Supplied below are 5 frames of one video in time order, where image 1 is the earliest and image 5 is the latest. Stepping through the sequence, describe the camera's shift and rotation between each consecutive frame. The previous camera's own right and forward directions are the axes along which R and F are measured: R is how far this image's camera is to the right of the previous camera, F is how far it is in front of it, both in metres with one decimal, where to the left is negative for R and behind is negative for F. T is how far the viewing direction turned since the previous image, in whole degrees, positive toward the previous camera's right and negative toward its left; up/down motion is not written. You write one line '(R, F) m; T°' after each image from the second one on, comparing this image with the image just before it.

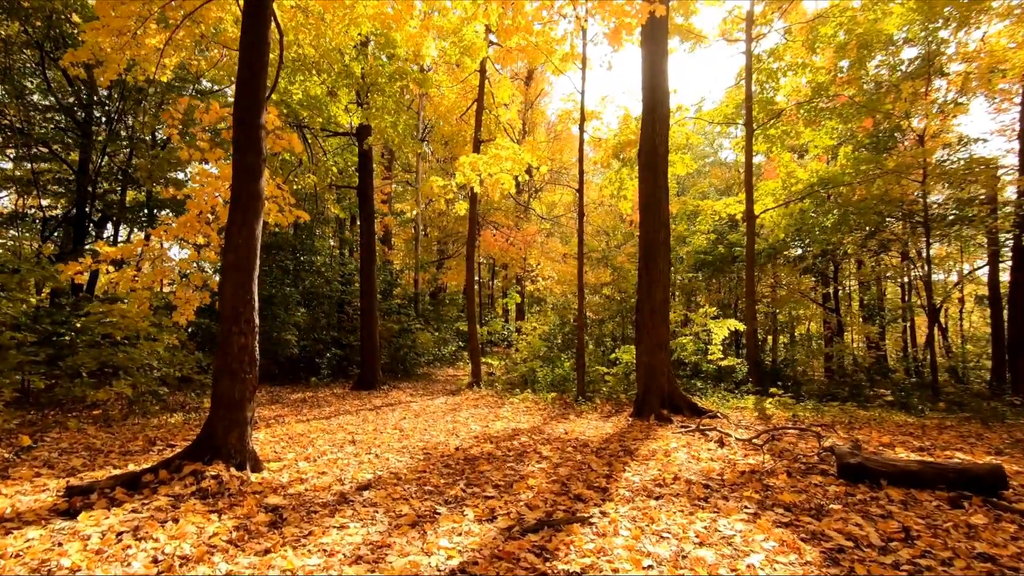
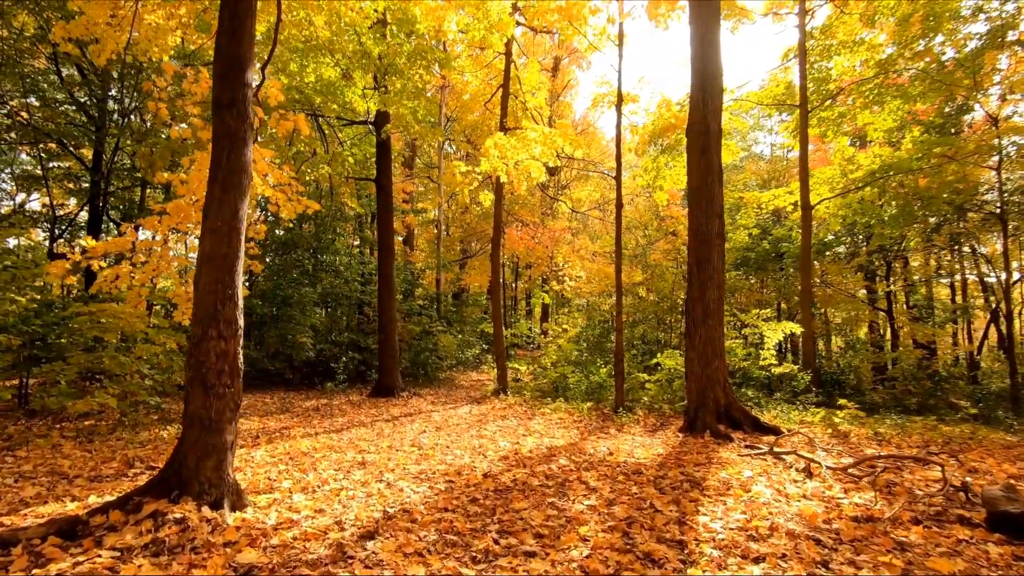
(-0.2, +0.8) m; -3°
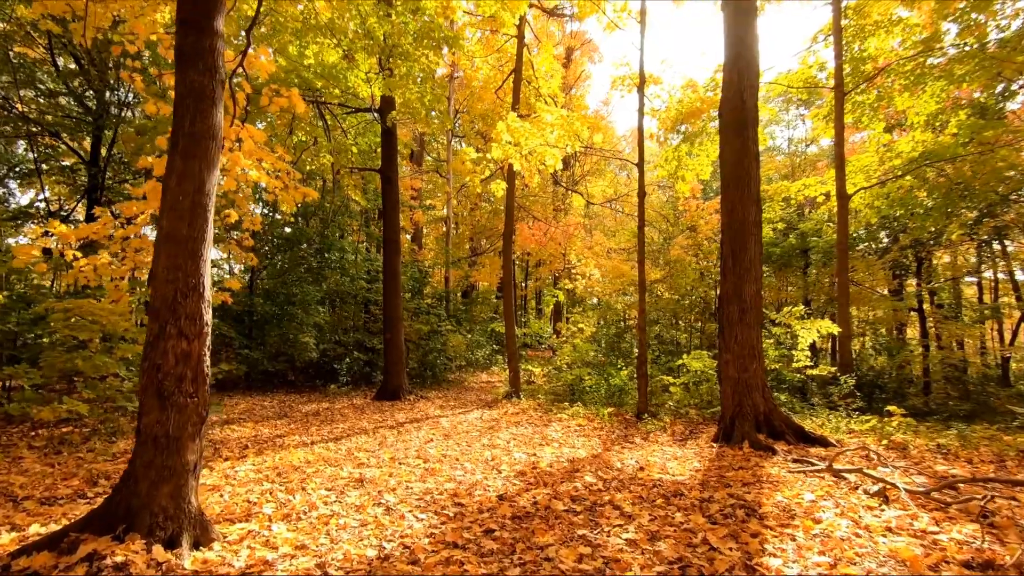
(-0.1, +0.6) m; -1°
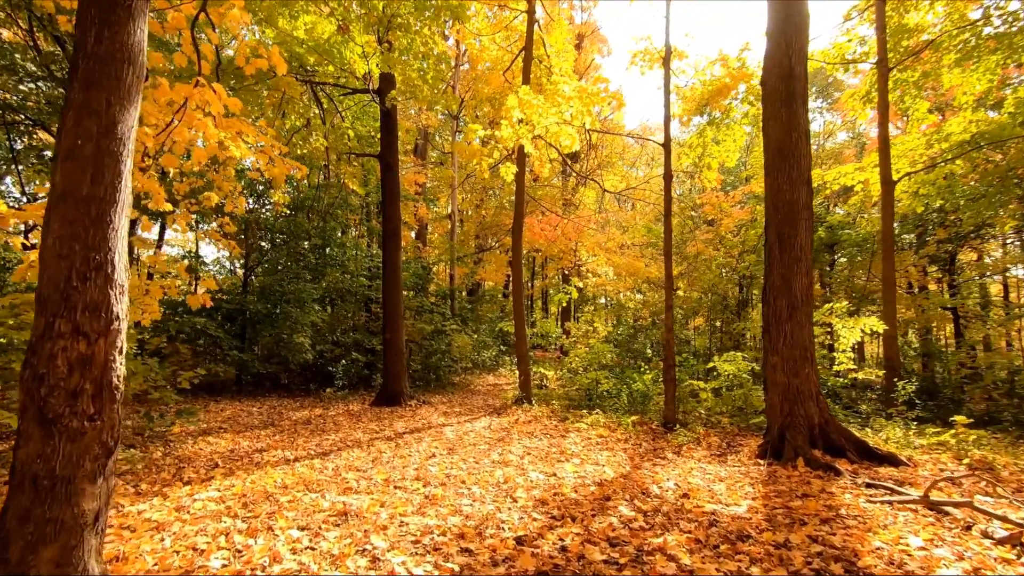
(-0.1, +0.8) m; -1°
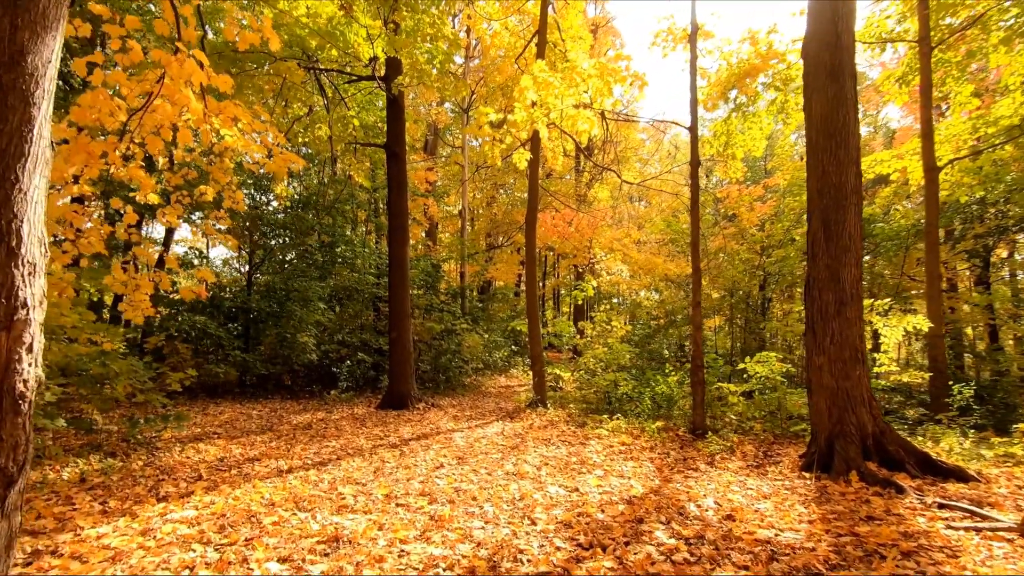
(0.0, +0.5) m; -1°
